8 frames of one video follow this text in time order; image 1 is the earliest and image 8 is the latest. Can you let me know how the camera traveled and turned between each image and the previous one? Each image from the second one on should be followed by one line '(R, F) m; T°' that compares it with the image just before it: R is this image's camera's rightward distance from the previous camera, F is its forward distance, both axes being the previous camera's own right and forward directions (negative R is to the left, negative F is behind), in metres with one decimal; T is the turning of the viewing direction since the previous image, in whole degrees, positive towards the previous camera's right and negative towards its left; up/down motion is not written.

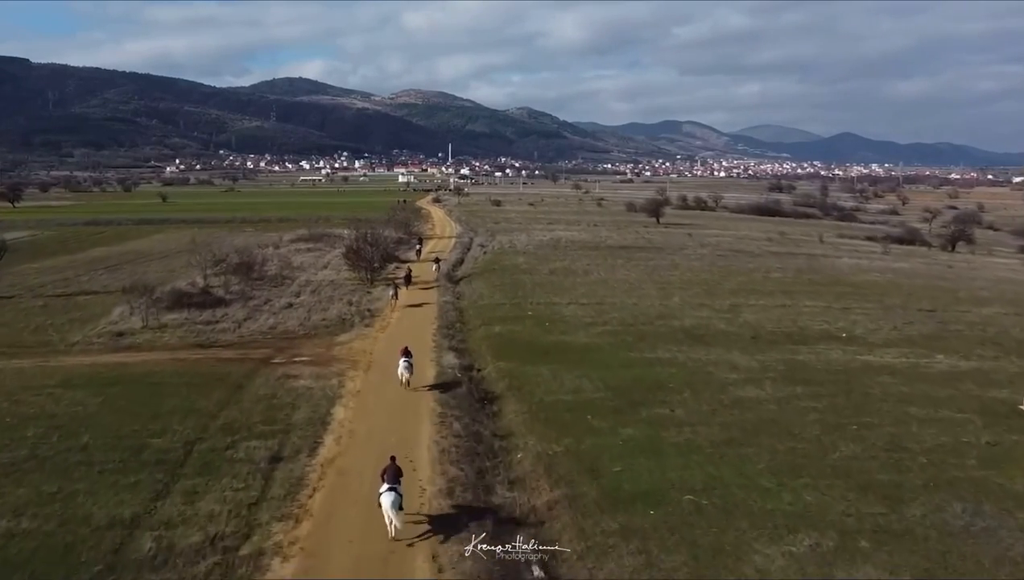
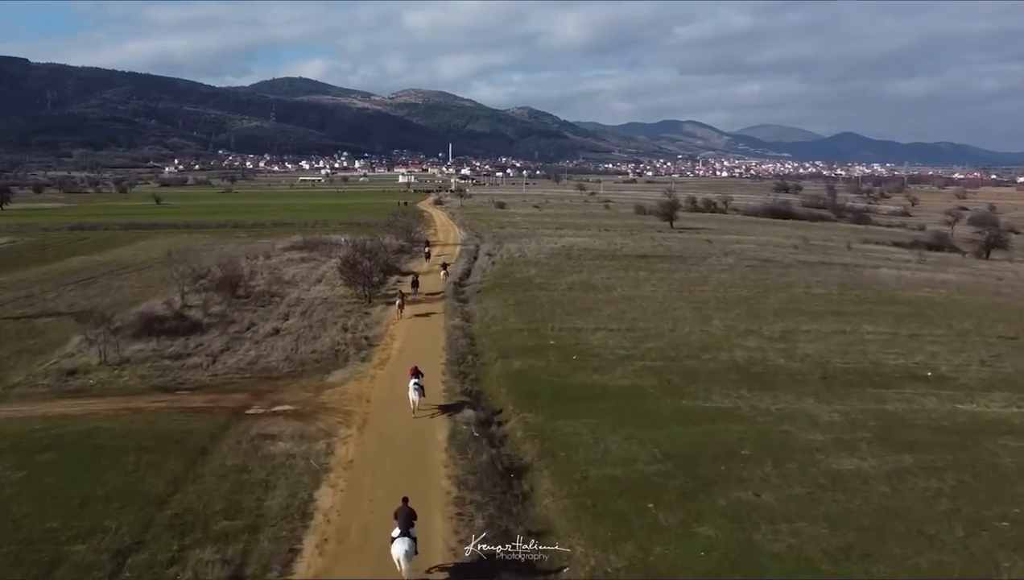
(-0.5, +4.7) m; 0°
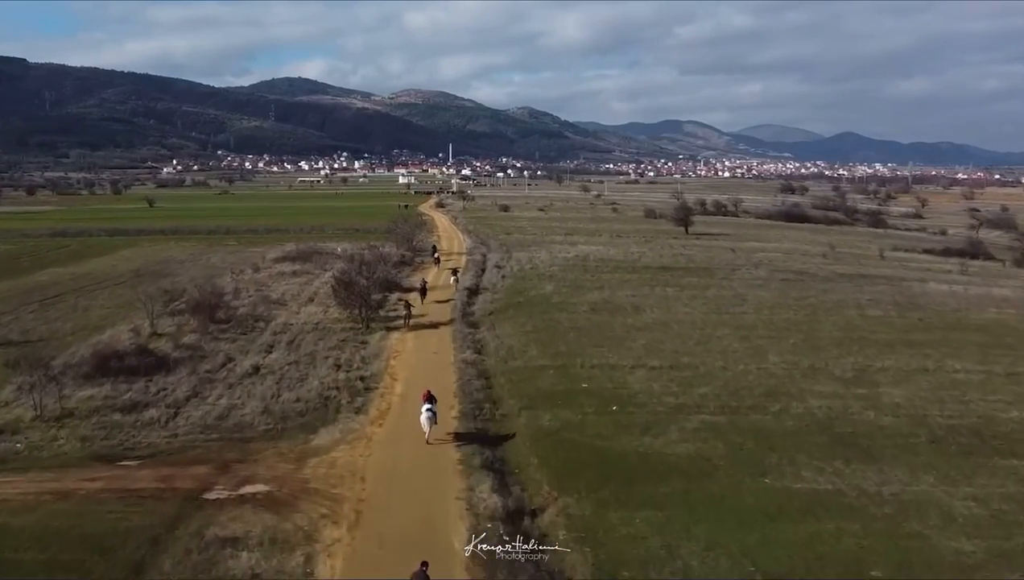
(-0.5, +4.9) m; 0°
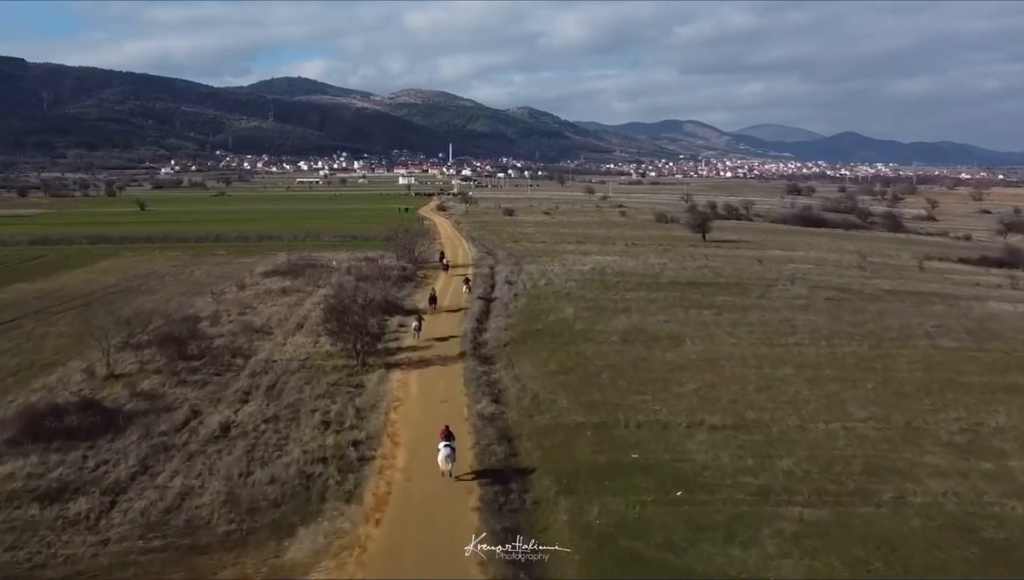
(-0.5, +5.1) m; 0°
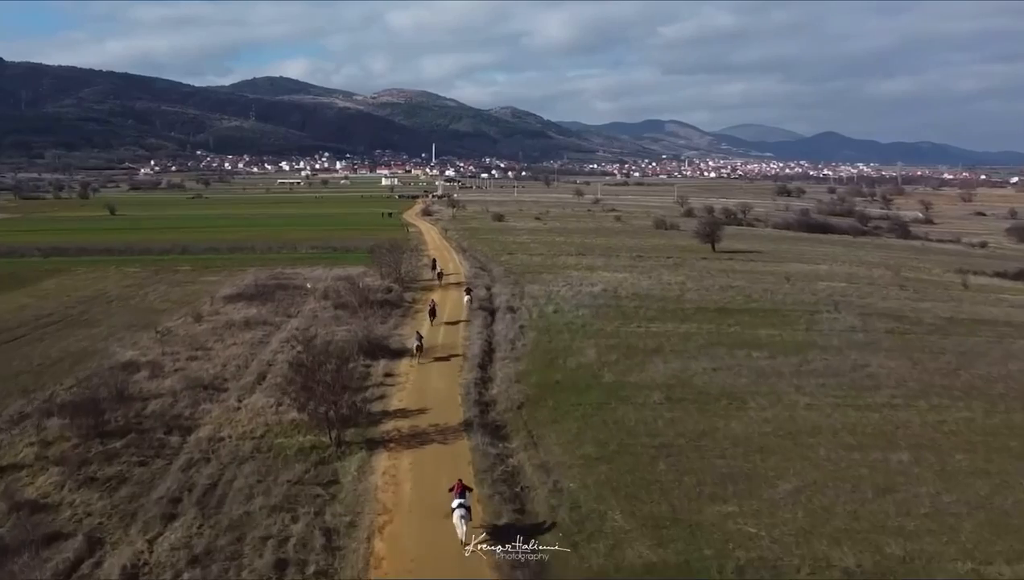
(-0.8, +7.0) m; +1°
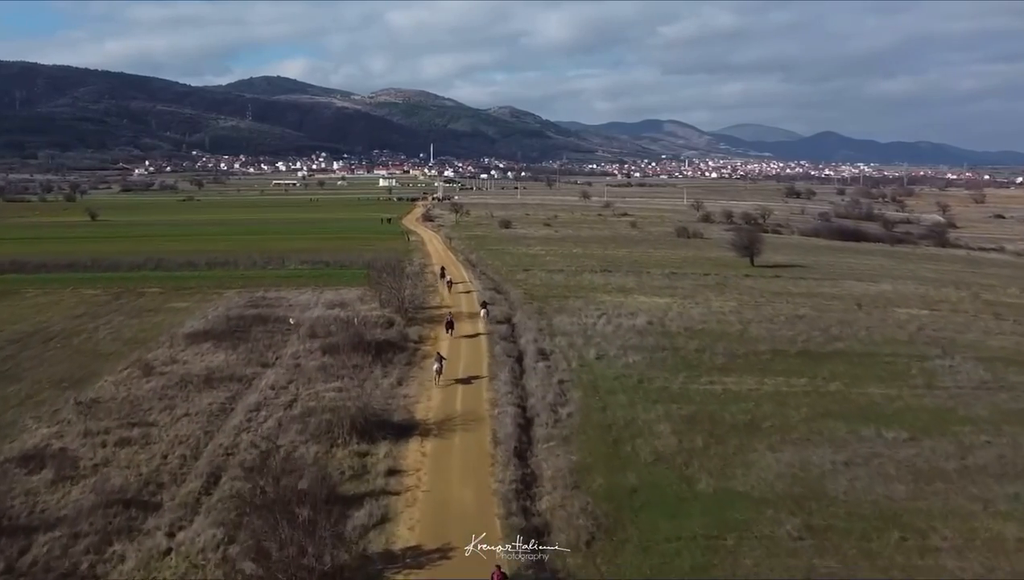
(-1.0, +8.7) m; 0°
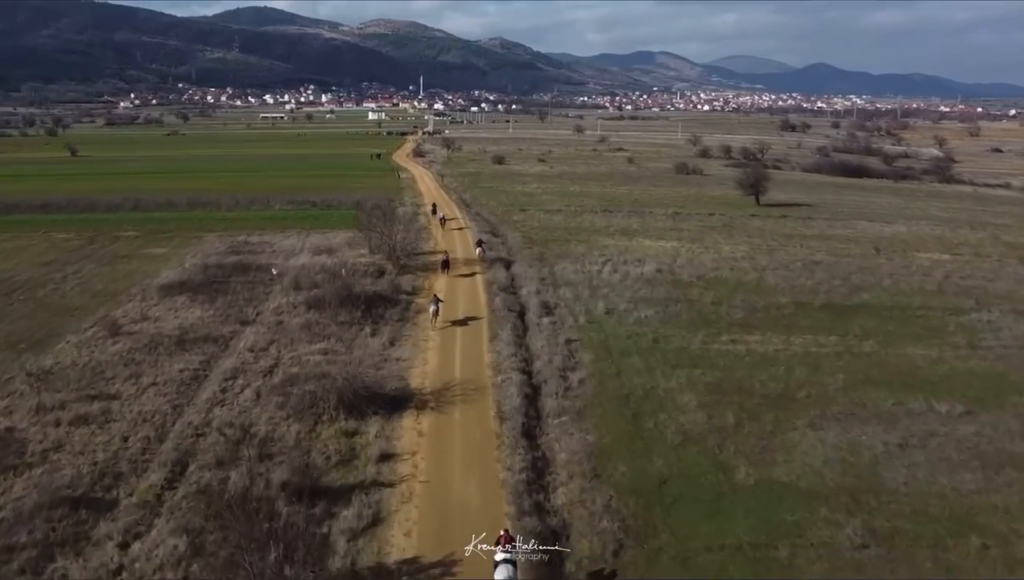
(-0.3, +2.9) m; 0°
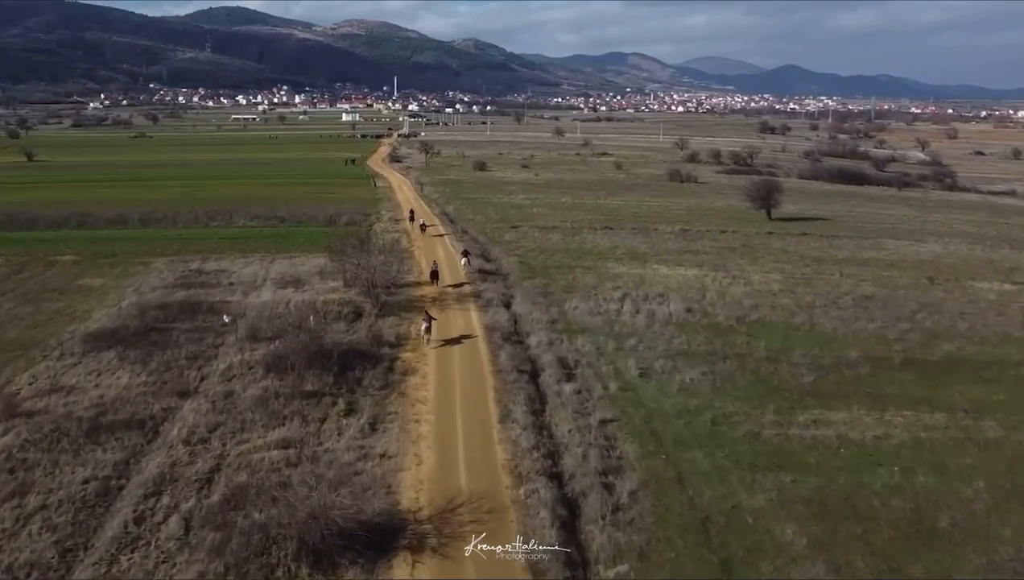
(-0.8, +6.5) m; +1°
